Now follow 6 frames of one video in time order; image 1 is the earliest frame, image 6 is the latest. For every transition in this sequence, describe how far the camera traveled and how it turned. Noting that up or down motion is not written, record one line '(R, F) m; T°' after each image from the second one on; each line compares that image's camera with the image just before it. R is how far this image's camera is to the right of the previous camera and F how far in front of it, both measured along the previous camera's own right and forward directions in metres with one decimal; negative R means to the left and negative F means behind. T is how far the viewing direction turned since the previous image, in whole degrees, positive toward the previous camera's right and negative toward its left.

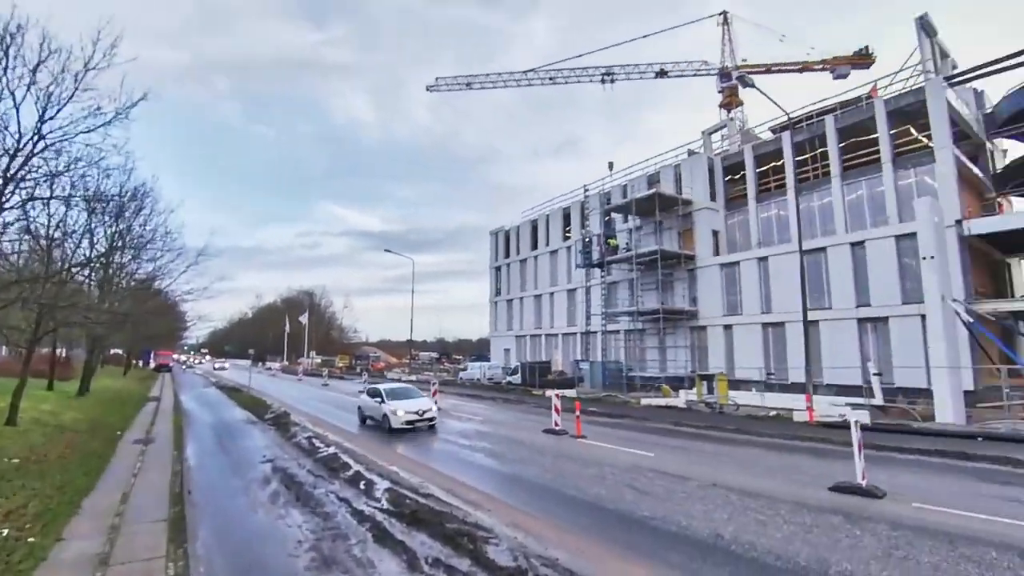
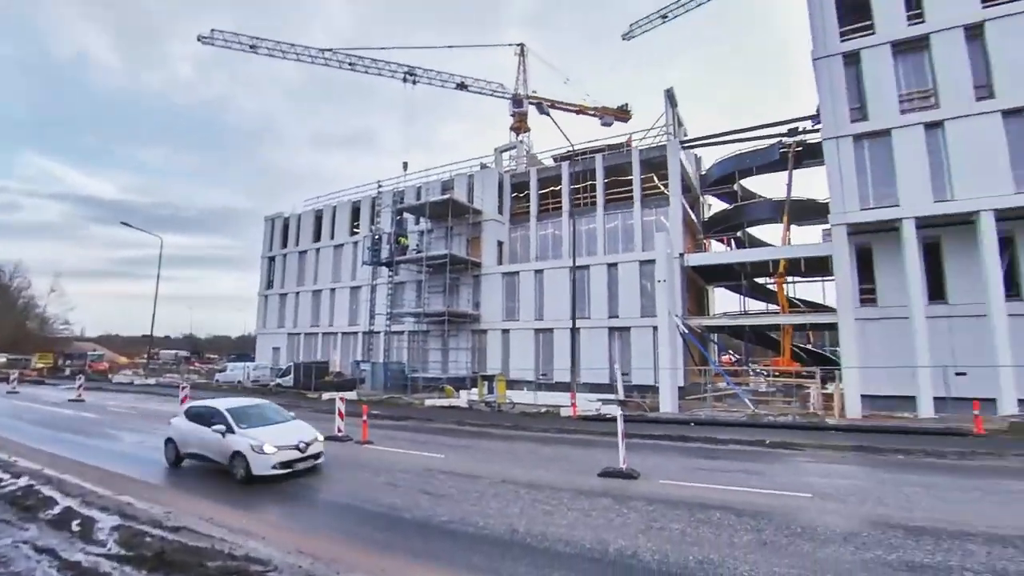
(-0.2, +0.2) m; +27°
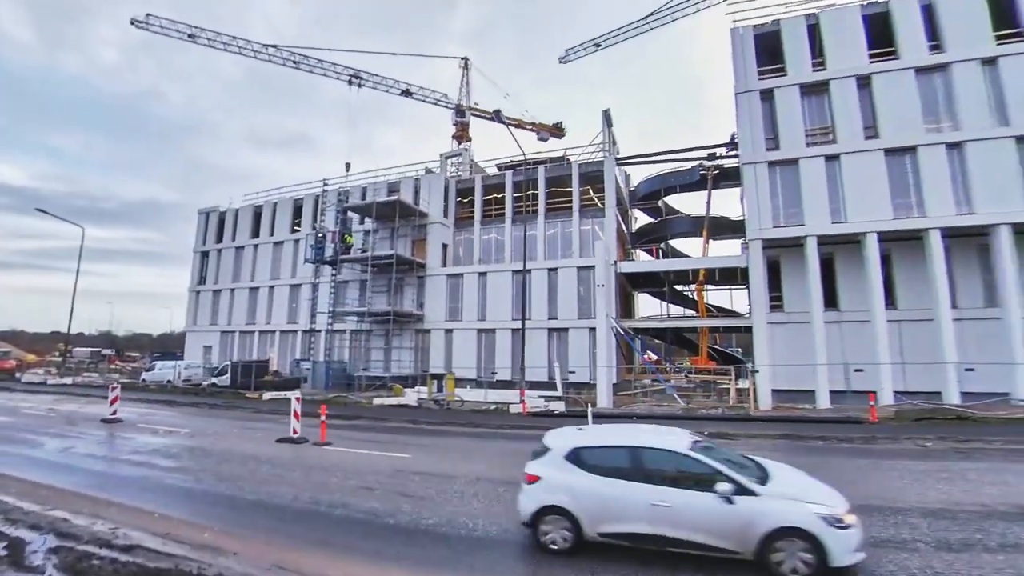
(-0.4, +0.2) m; +7°
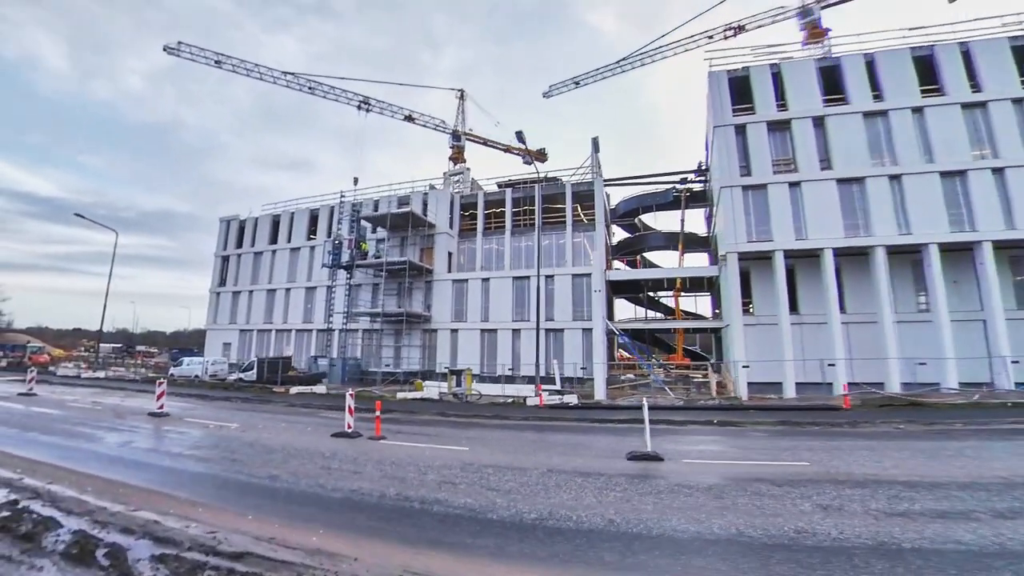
(-0.9, +0.4) m; -1°
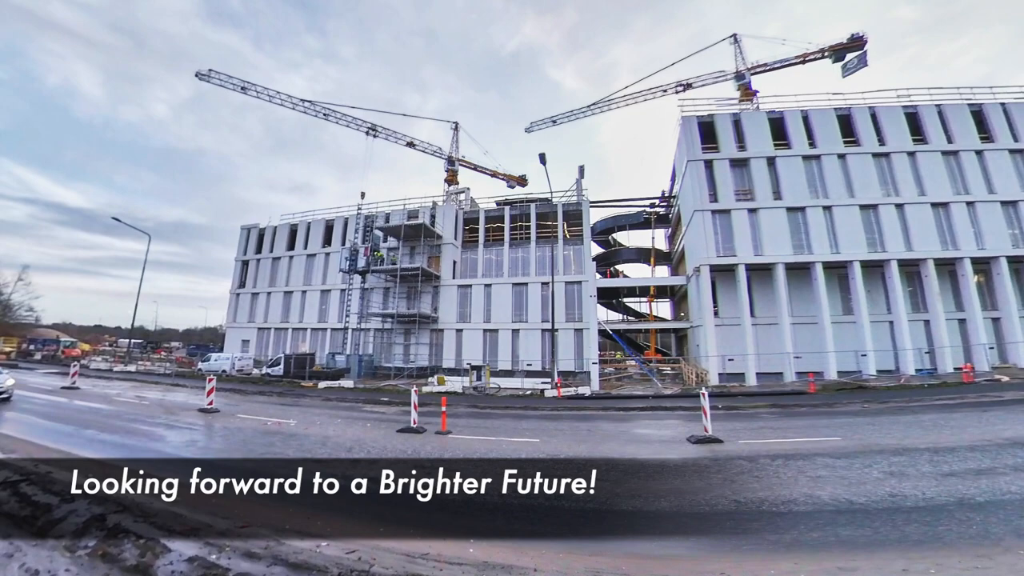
(-0.4, -0.4) m; -1°
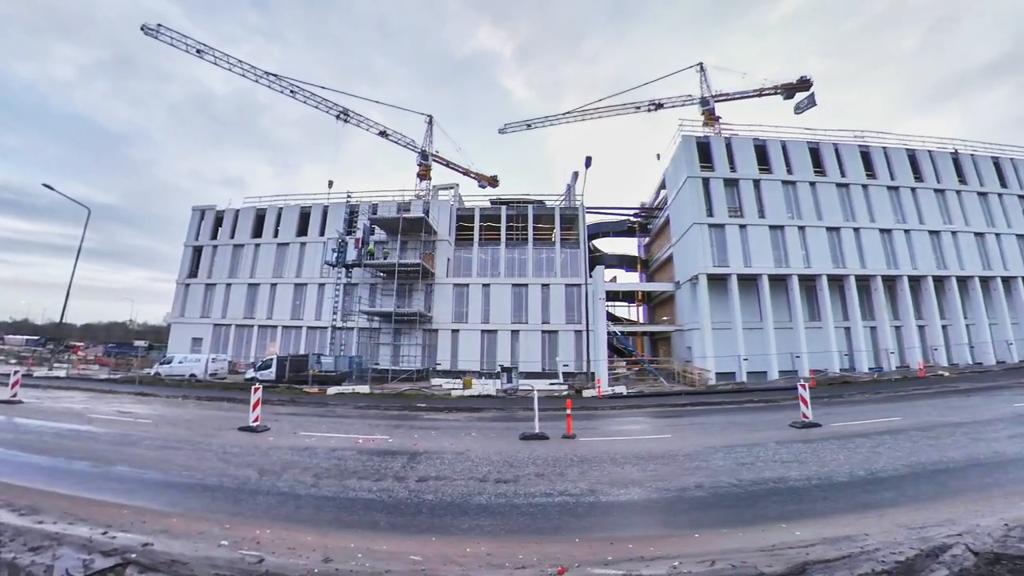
(-7.0, +0.7) m; +11°
